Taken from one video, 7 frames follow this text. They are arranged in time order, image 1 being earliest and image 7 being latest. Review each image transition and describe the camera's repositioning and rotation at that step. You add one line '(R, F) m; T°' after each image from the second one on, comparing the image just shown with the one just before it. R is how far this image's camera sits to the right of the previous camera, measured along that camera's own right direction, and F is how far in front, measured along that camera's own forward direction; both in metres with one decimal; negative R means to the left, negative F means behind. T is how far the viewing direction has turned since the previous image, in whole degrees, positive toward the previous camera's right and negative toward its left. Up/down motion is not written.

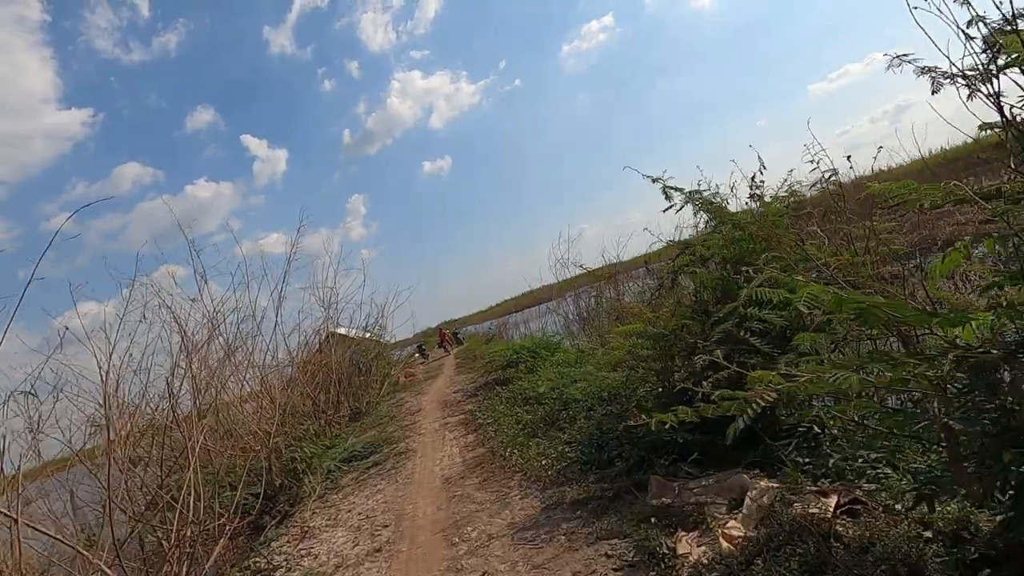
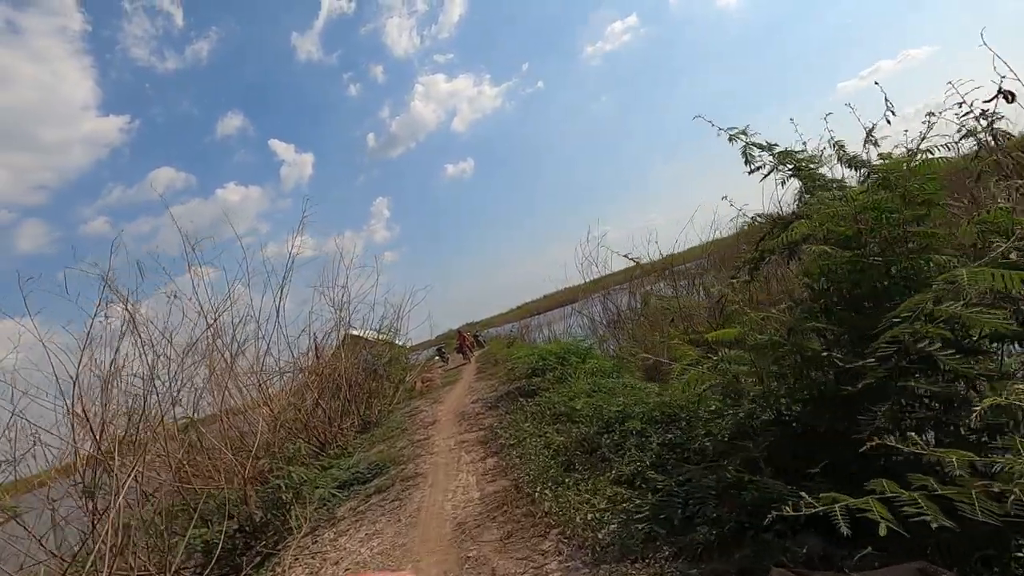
(-0.1, +1.4) m; -2°
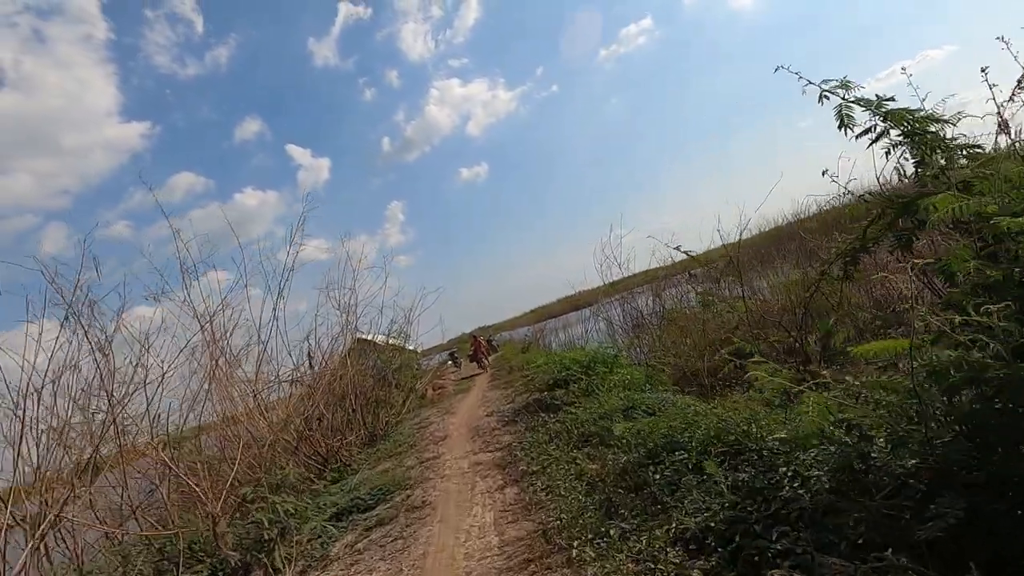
(-0.1, +1.0) m; -1°
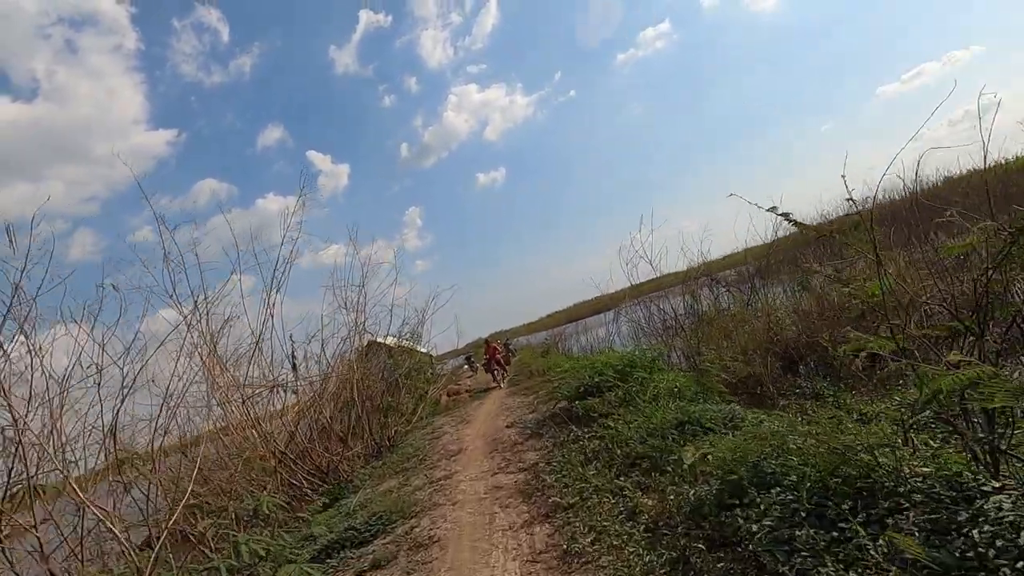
(-0.1, +1.3) m; -2°
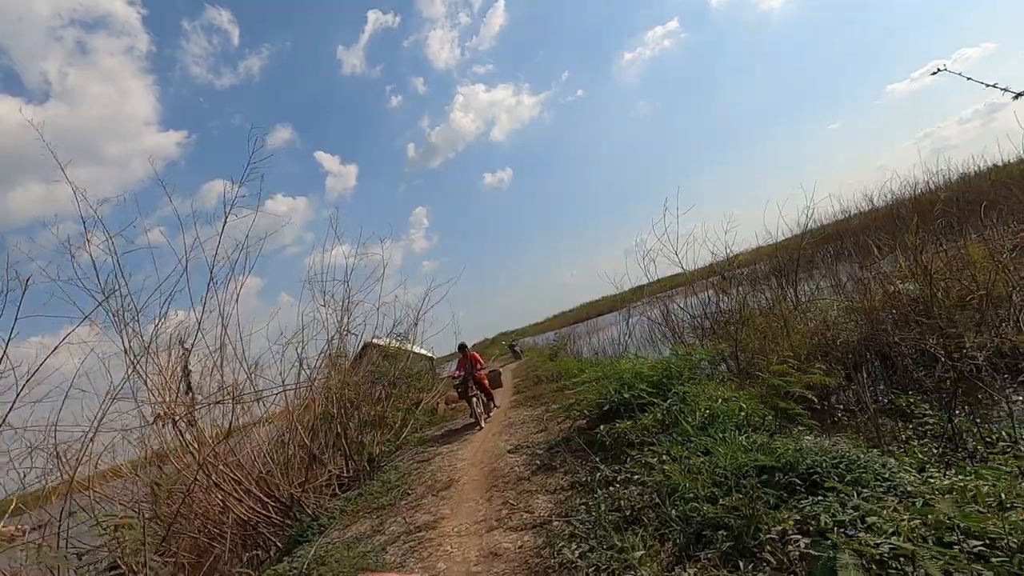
(0.0, +1.8) m; -1°
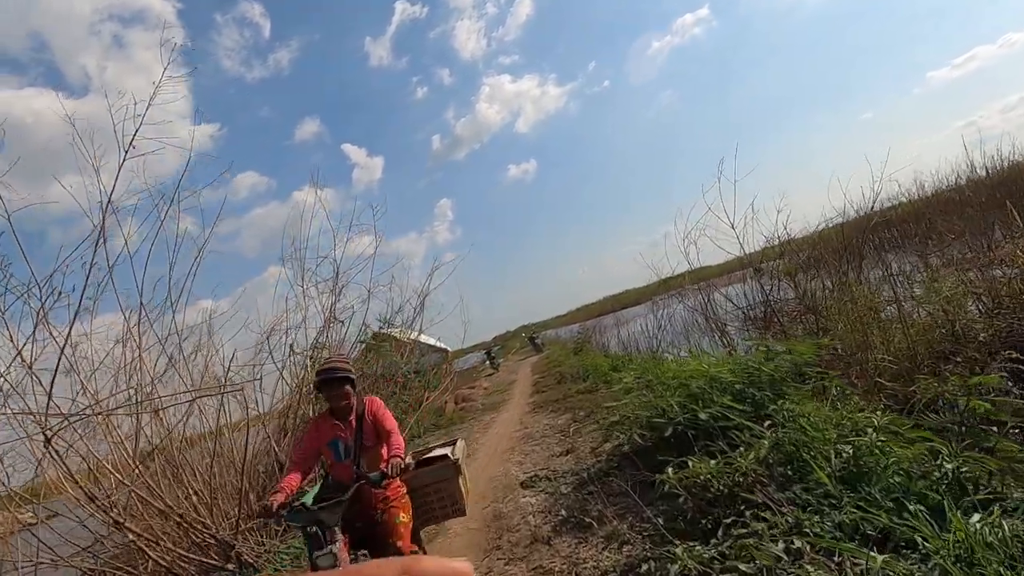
(+0.1, +2.2) m; -3°
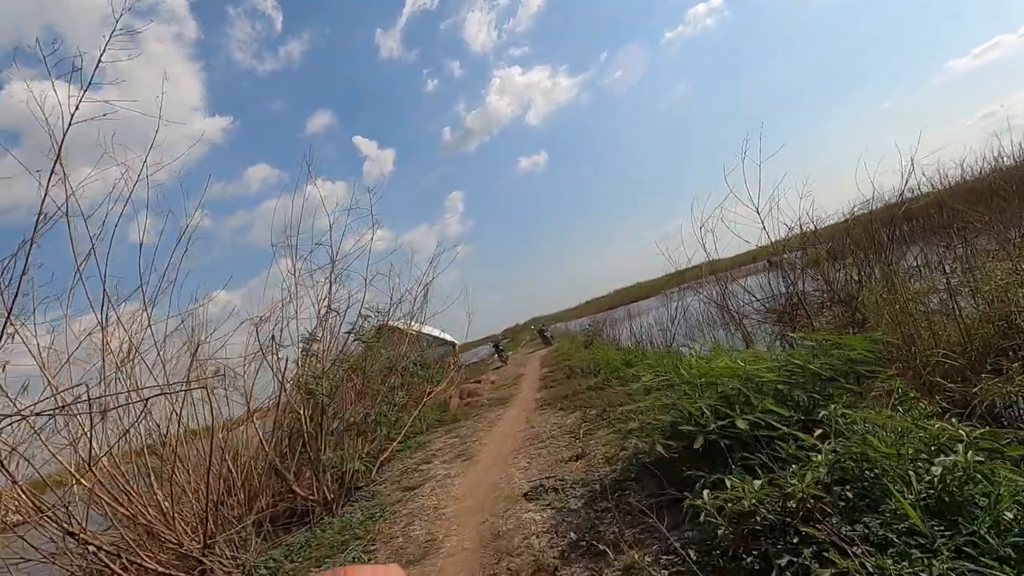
(+0.1, +0.7) m; -1°
